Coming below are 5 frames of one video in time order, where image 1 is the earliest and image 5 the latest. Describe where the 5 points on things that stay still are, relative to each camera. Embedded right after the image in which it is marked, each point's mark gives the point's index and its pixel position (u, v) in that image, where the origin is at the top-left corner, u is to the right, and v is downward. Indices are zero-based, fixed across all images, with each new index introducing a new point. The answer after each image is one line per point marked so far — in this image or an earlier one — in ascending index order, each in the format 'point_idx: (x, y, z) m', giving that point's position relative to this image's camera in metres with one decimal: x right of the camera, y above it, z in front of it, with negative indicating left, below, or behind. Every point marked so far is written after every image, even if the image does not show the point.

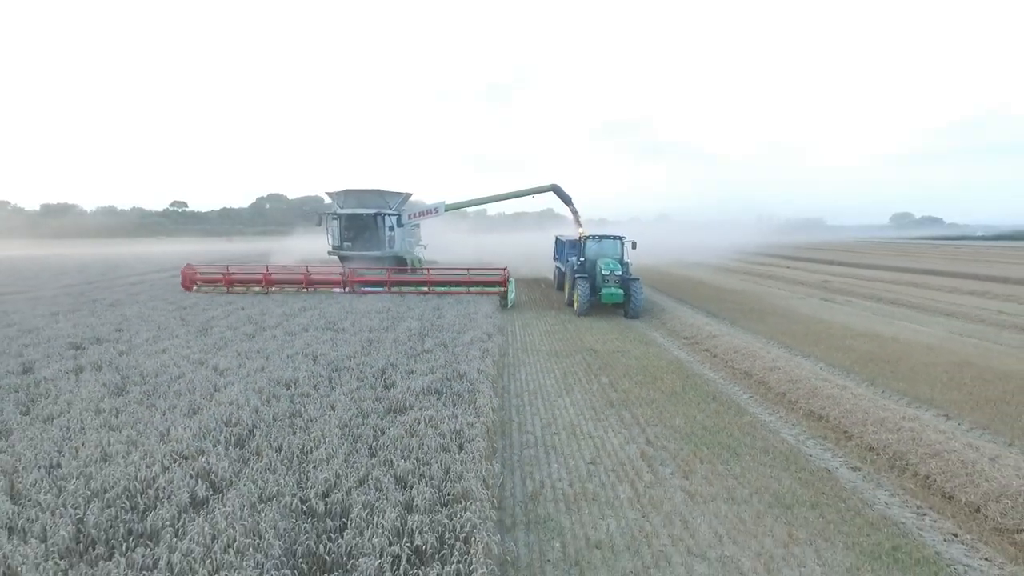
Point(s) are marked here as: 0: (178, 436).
0: (-2.5, -1.1, +4.7) m
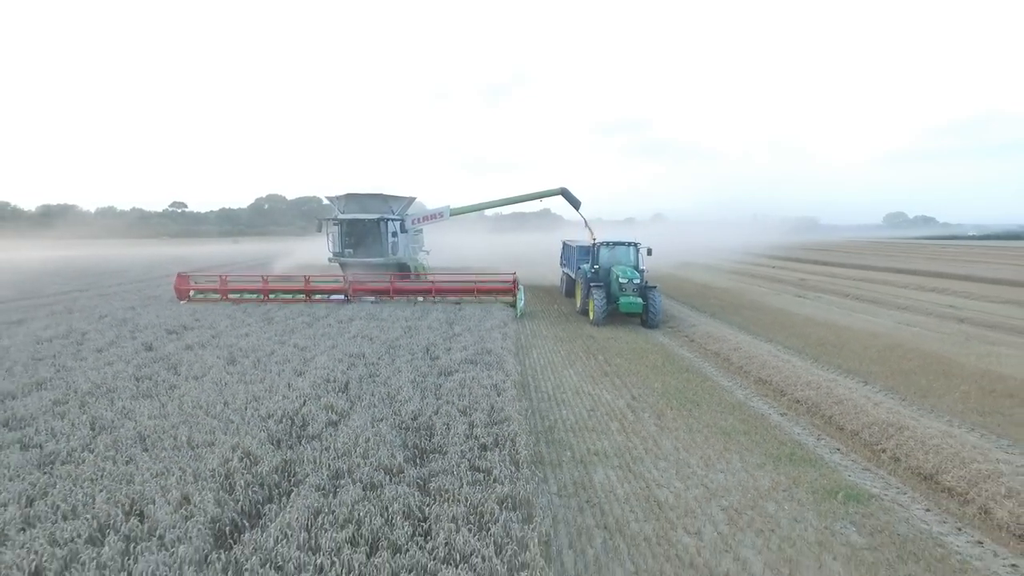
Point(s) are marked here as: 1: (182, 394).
0: (-2.3, -1.0, +6.6) m
1: (-3.4, -1.1, +6.3) m
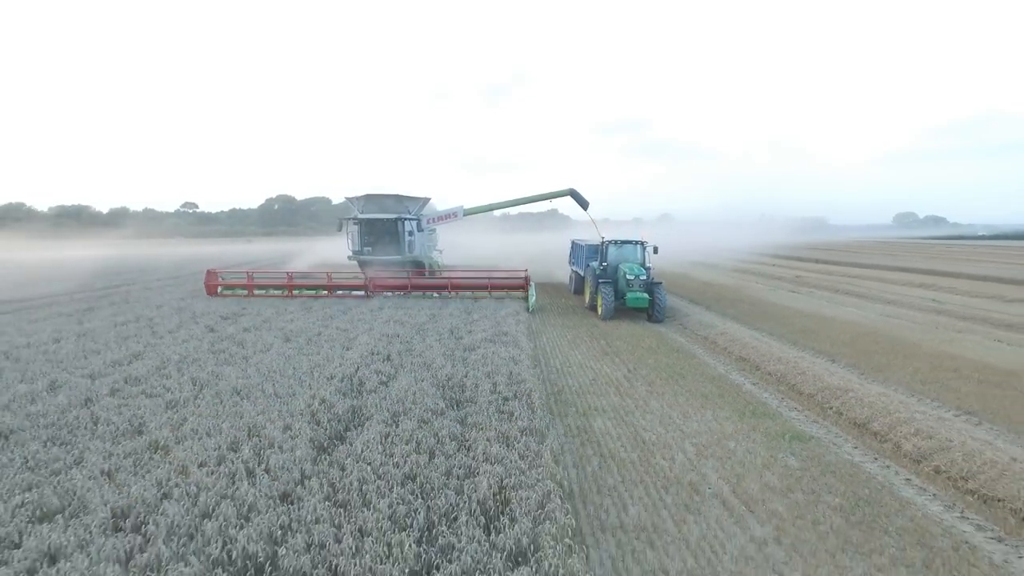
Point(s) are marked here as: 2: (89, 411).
0: (-2.1, -0.9, +7.9) m
1: (-3.2, -0.9, +7.7) m
2: (-4.0, -1.1, +5.8) m
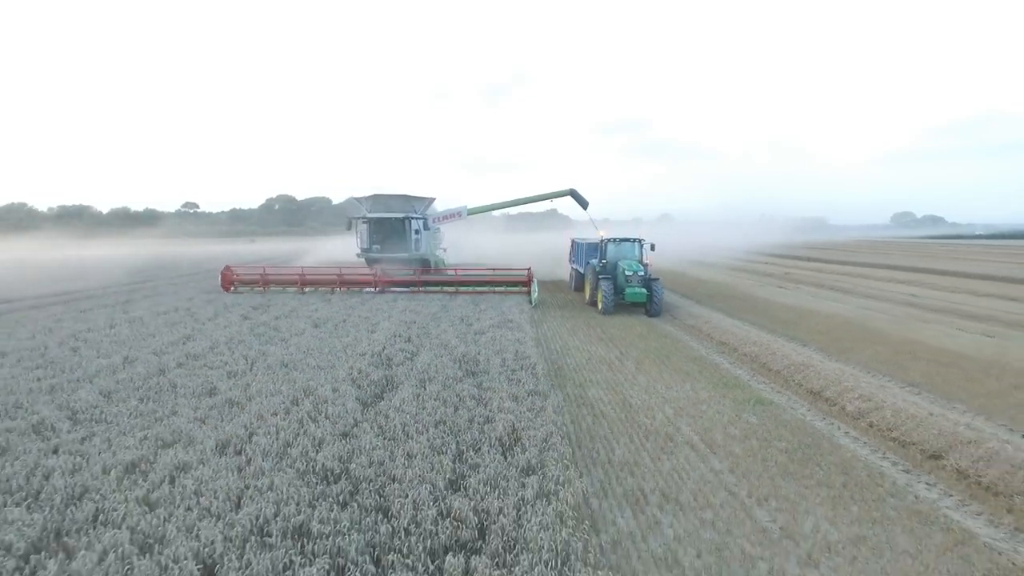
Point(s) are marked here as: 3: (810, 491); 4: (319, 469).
0: (-2.0, -0.7, +9.1) m
1: (-3.1, -0.8, +8.9) m
2: (-3.9, -1.0, +6.9) m
3: (+2.4, -1.6, +4.9) m
4: (-1.4, -1.3, +4.5) m
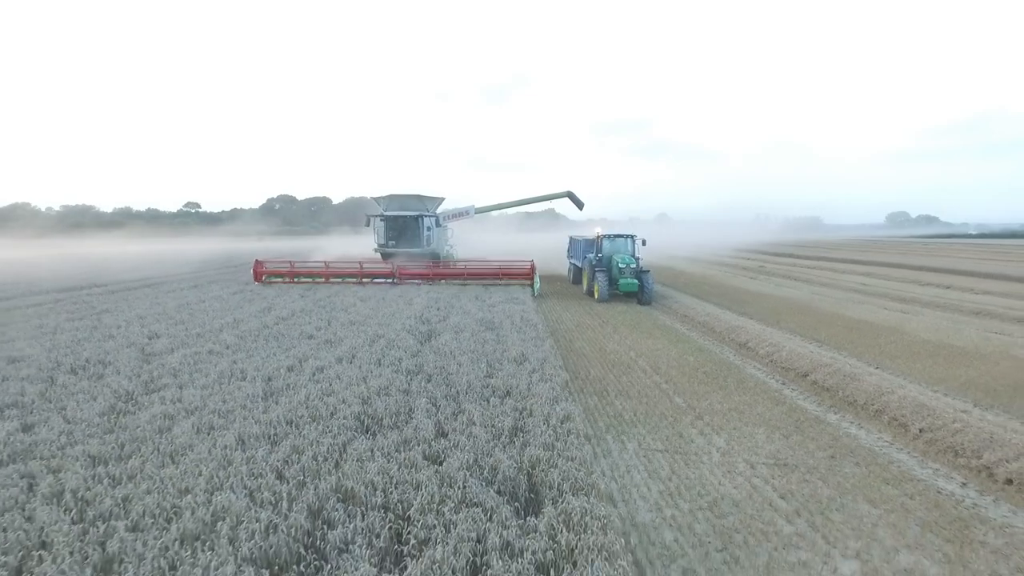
0: (-1.8, -0.4, +11.8) m
1: (-3.0, -0.4, +11.6) m
2: (-3.8, -0.7, +9.7) m
3: (+2.5, -1.3, +7.6) m
4: (-1.3, -1.0, +7.2) m
